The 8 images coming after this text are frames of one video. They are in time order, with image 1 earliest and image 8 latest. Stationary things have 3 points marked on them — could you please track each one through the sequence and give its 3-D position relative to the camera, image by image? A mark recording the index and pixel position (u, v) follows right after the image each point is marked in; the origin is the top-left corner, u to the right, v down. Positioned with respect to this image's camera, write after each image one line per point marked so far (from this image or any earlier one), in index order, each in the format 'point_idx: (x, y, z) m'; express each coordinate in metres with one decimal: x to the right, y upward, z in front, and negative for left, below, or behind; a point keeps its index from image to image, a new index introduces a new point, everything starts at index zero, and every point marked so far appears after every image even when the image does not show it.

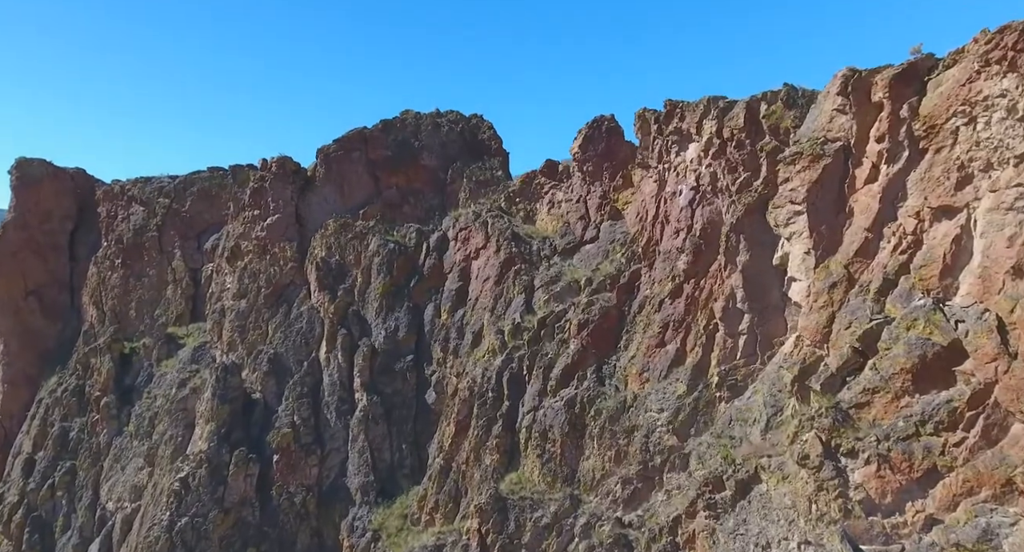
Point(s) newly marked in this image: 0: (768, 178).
0: (+6.2, +2.3, +16.2) m
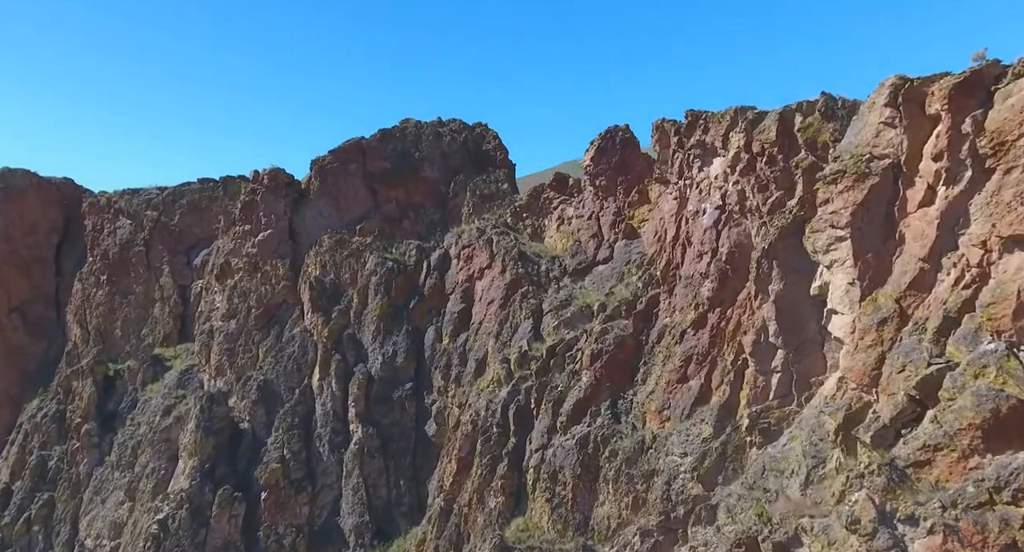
0: (+6.4, +1.7, +14.6) m
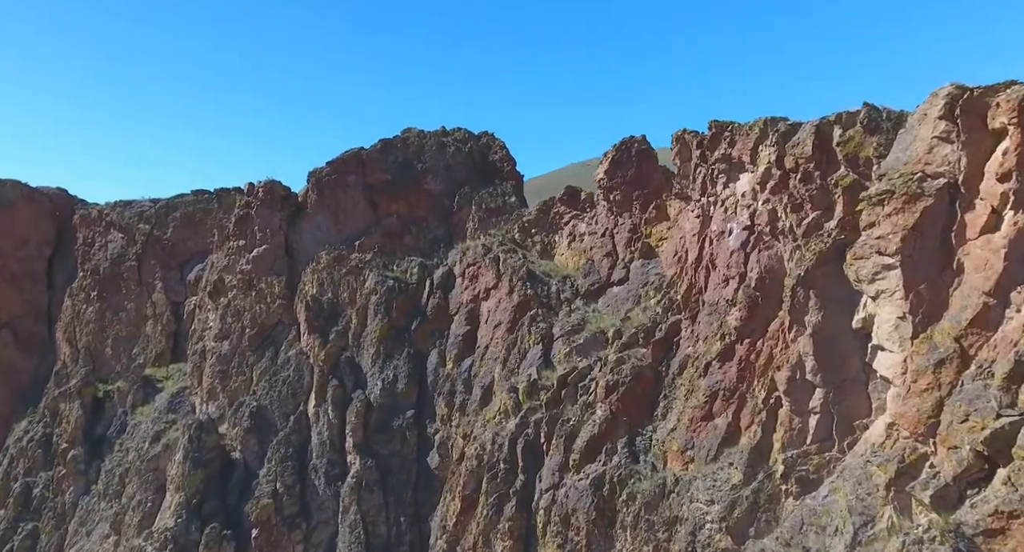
0: (+6.5, +1.1, +13.1) m
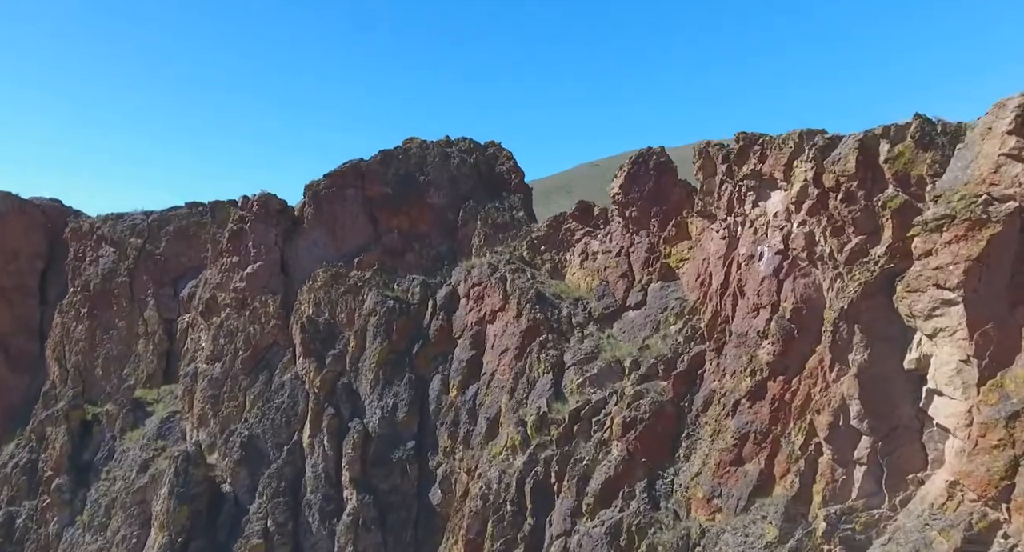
0: (+6.6, +0.5, +11.6) m
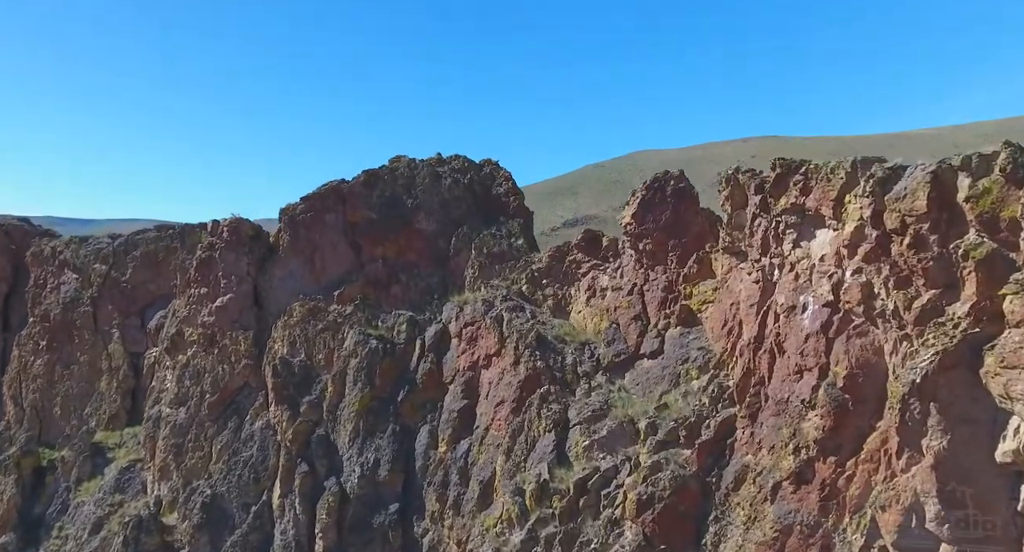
0: (+6.5, -0.5, +9.3) m
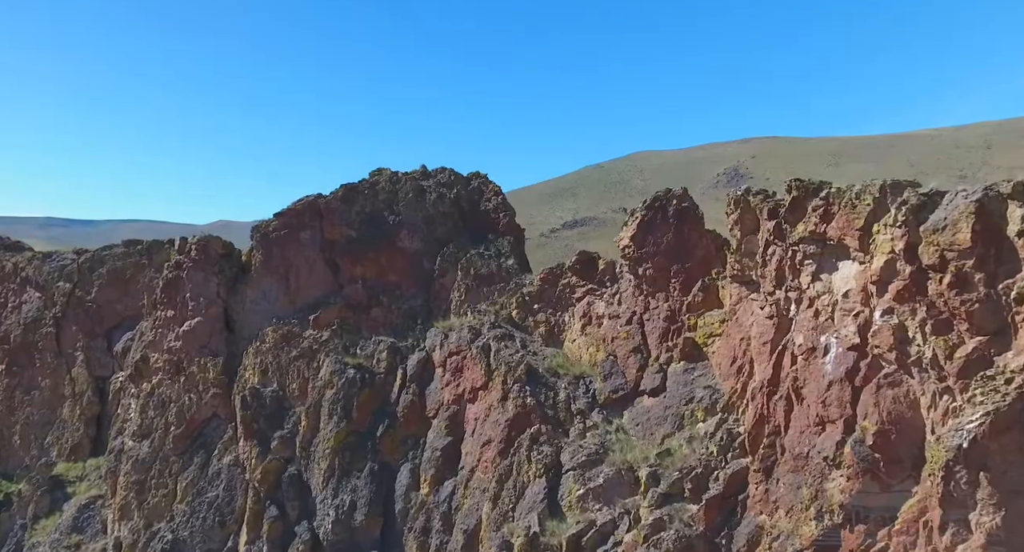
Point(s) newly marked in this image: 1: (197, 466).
0: (+6.3, -1.1, +8.0) m
1: (-8.3, -5.0, +17.7) m
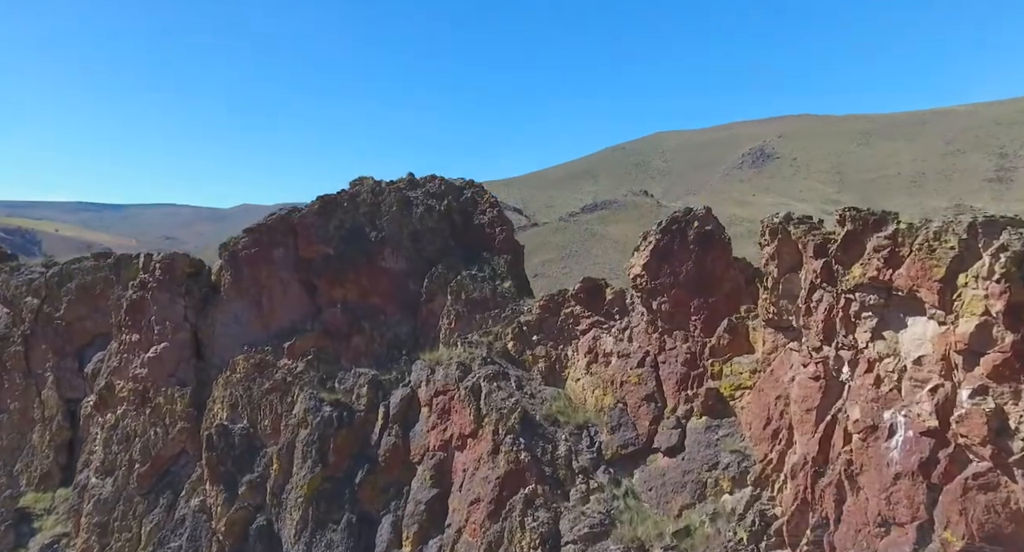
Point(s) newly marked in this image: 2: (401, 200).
0: (+5.9, -1.8, +5.6) m
1: (-8.4, -5.6, +16.0) m
2: (-2.7, +2.0, +16.8) m
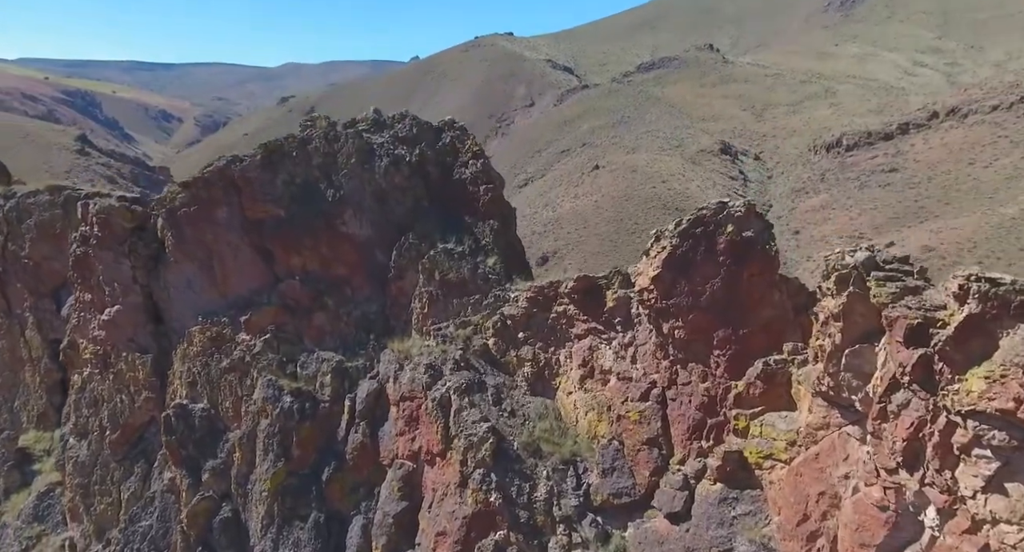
0: (+4.9, -3.4, +2.7) m
1: (-8.4, -4.7, +14.7) m
2: (-2.8, +2.8, +13.4) m
